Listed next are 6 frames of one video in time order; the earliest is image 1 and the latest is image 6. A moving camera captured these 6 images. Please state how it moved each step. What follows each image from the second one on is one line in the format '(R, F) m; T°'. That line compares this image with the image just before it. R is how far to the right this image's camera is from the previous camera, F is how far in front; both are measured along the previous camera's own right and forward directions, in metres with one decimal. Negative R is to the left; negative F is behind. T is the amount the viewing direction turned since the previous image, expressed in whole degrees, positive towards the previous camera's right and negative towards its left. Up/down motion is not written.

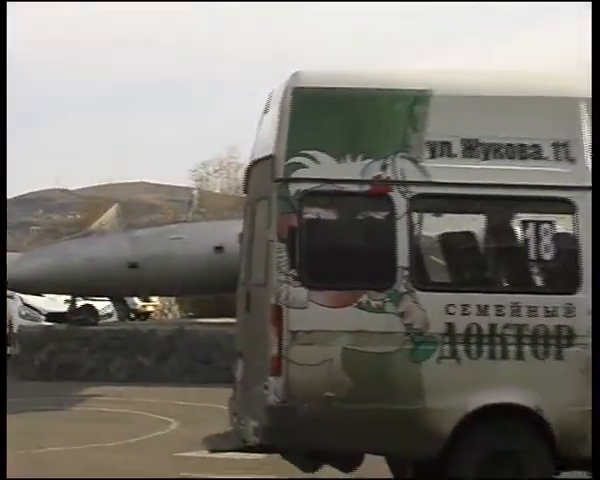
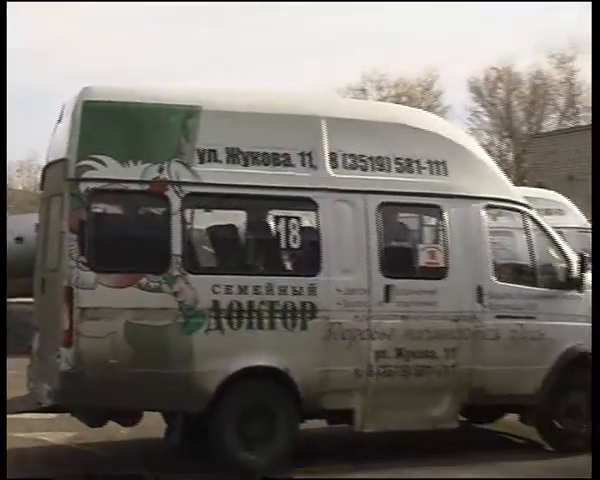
(+0.8, -1.2) m; +7°
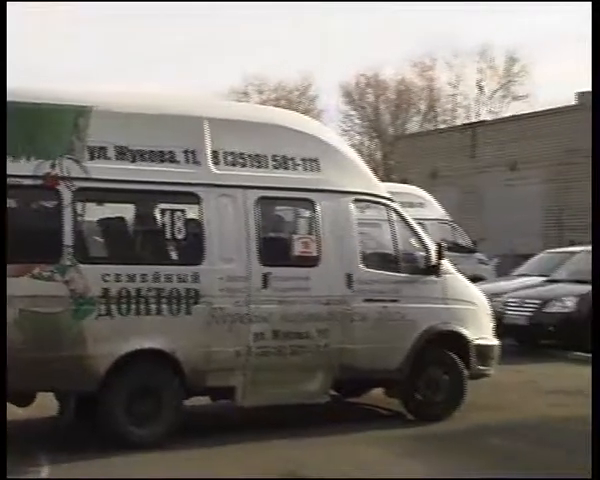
(+0.1, -0.6) m; +6°
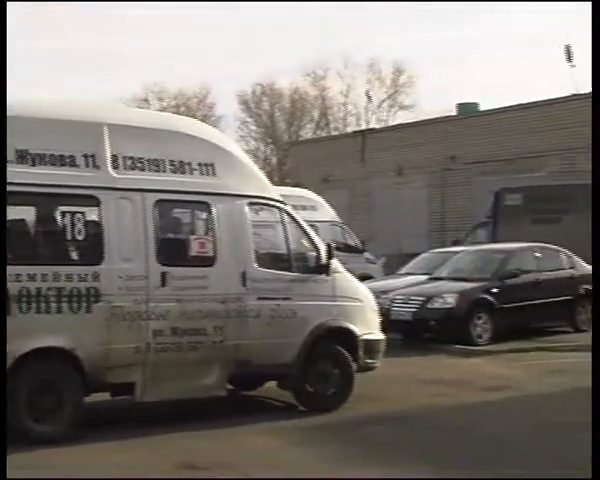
(+0.2, -0.4) m; +5°
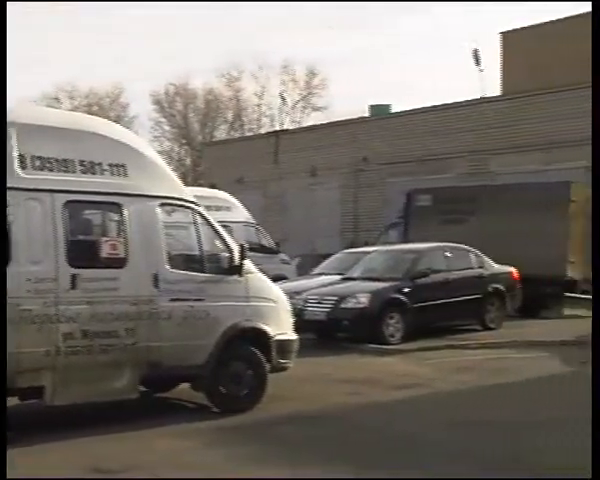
(+0.1, 0.0) m; +4°
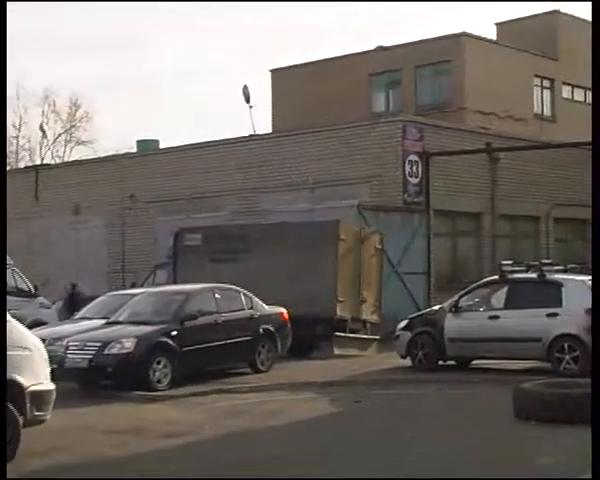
(+0.3, +0.3) m; +12°
